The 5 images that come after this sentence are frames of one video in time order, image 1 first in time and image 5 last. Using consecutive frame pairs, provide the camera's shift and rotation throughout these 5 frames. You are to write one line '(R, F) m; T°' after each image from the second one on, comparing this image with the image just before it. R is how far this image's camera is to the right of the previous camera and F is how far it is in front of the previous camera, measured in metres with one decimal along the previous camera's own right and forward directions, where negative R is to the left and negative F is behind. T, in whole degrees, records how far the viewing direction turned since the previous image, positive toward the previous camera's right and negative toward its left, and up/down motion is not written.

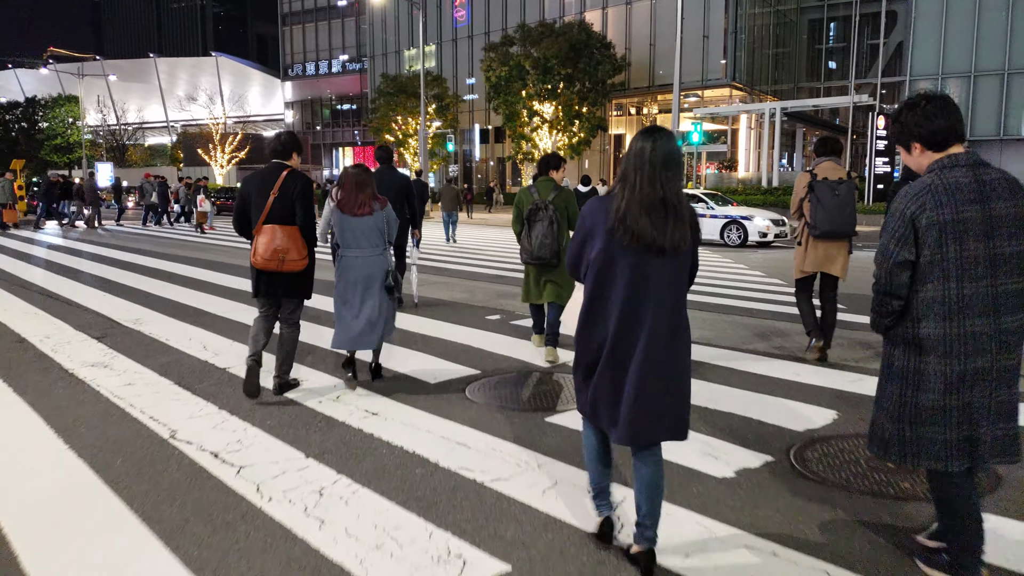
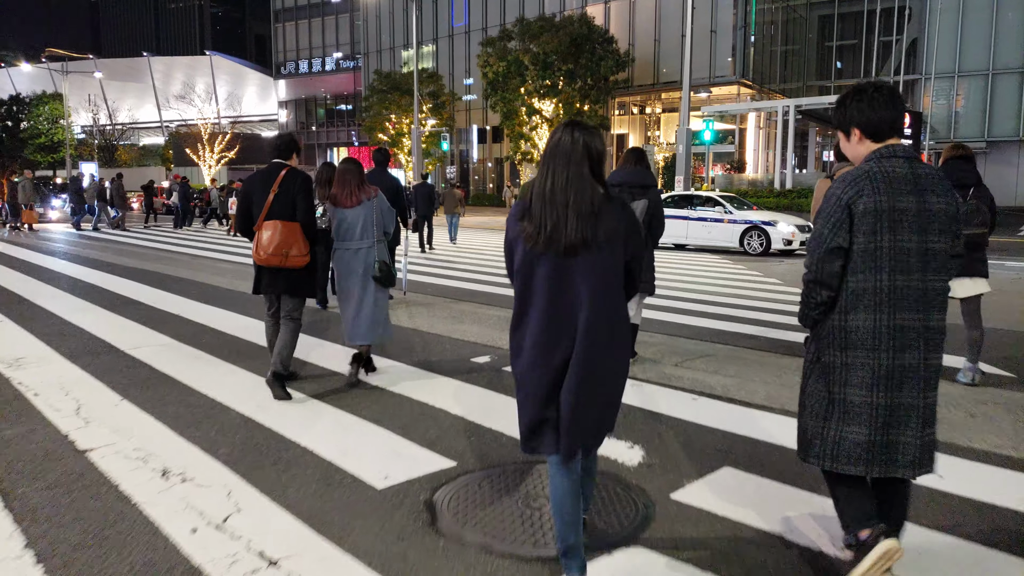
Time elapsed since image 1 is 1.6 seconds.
(0.0, +1.4) m; 0°
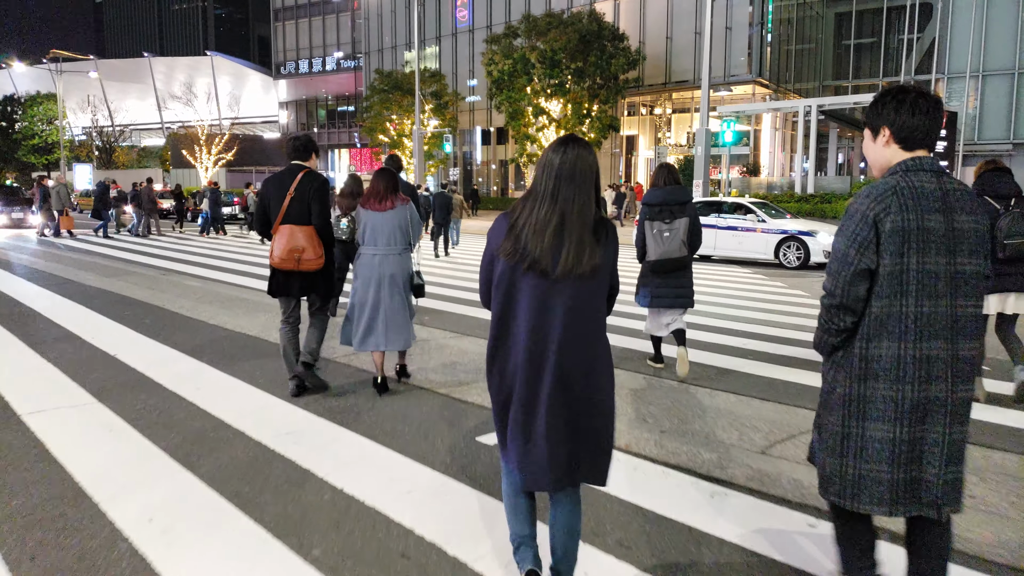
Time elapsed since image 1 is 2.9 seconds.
(-0.1, +1.2) m; 0°
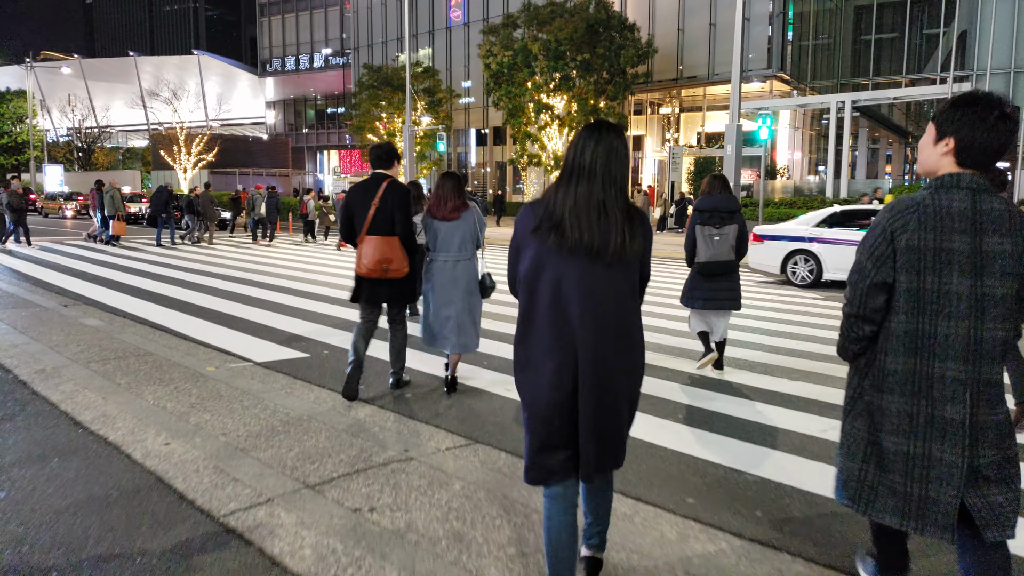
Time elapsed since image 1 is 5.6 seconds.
(-0.2, +2.2) m; 0°
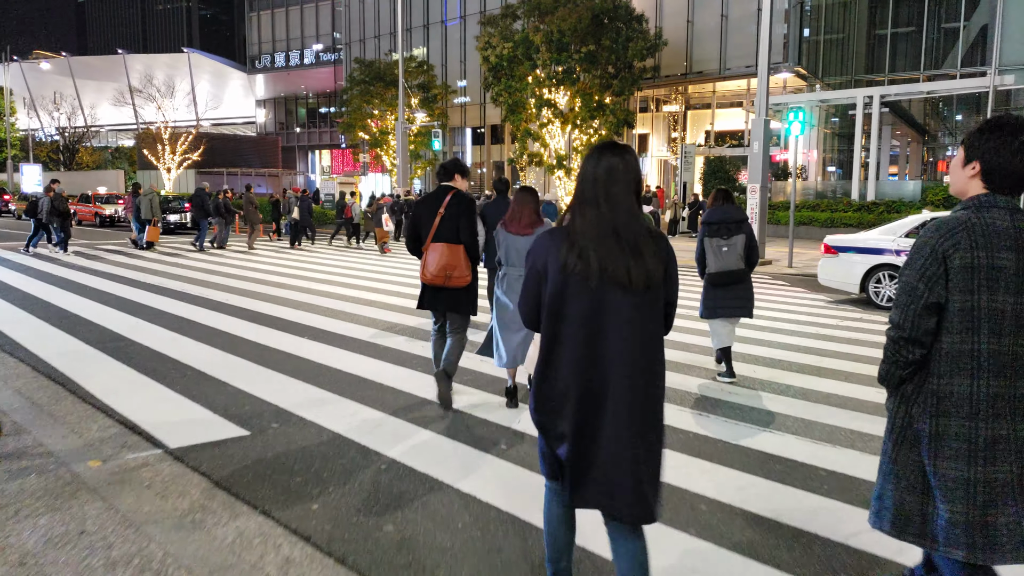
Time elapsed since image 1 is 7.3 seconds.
(-0.2, +1.5) m; 0°
